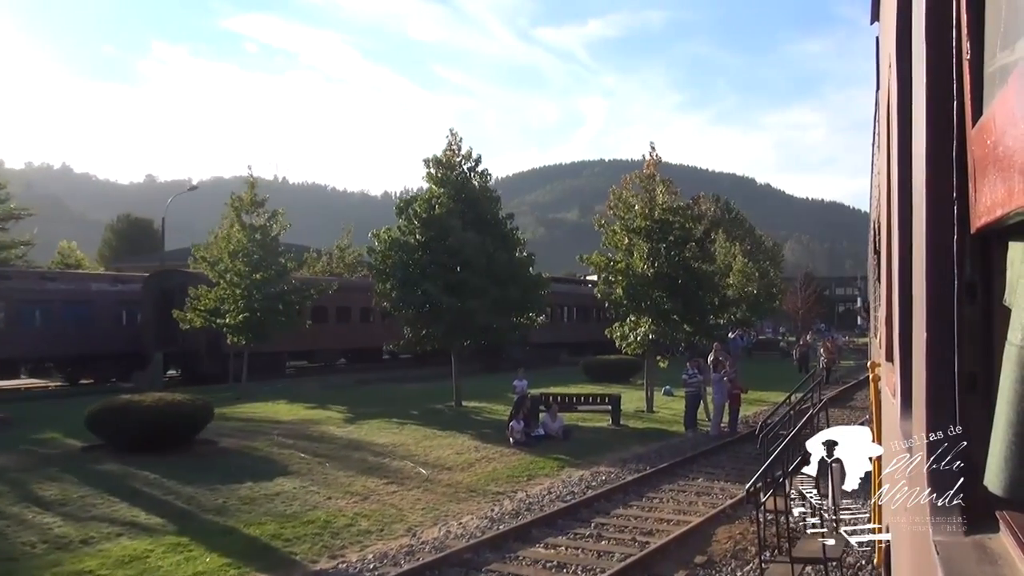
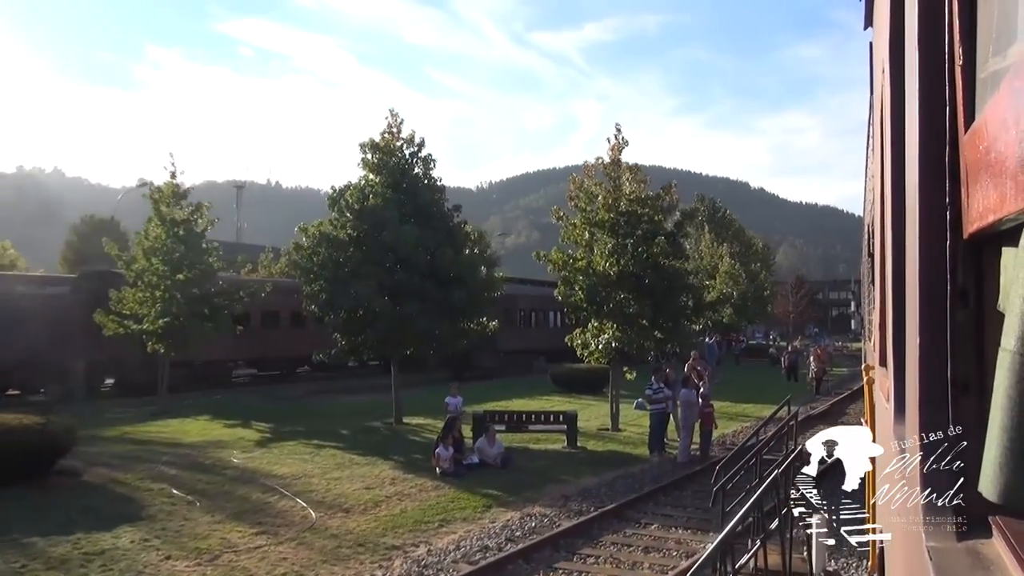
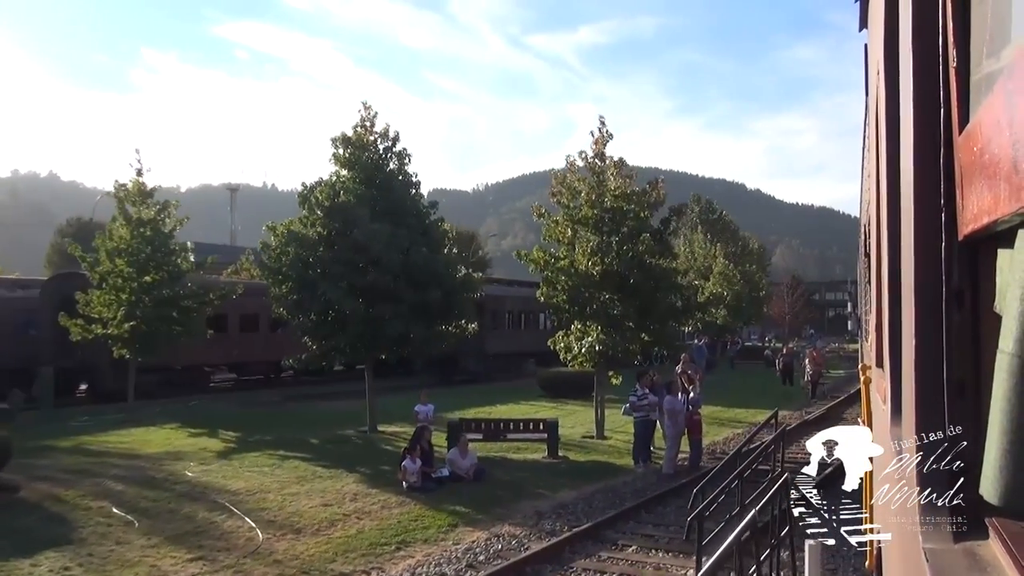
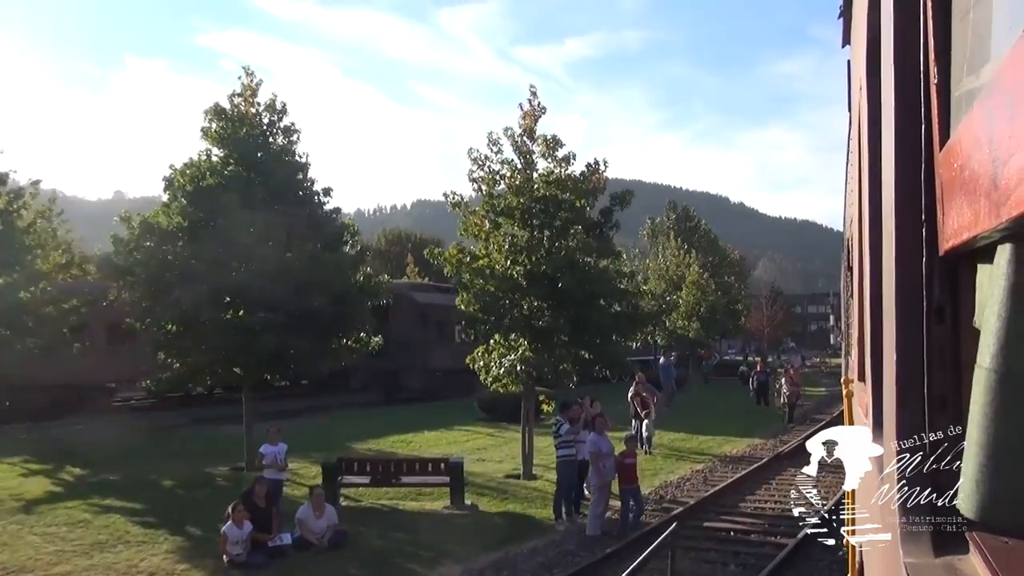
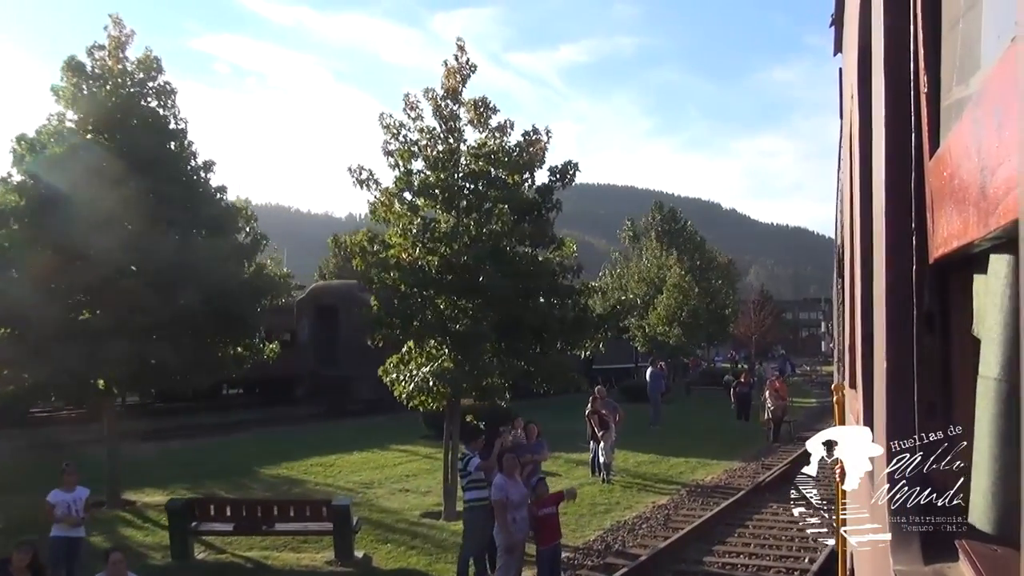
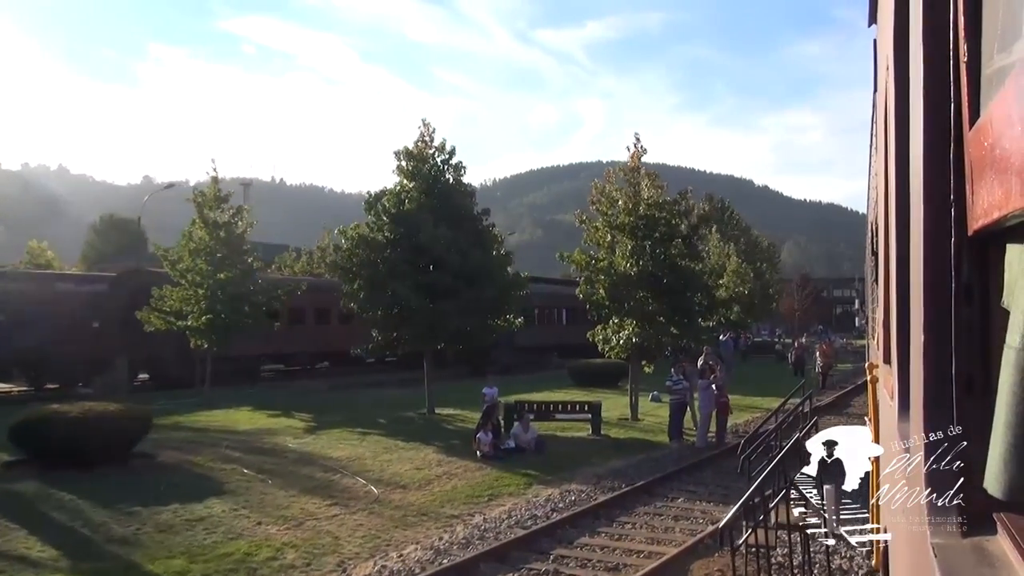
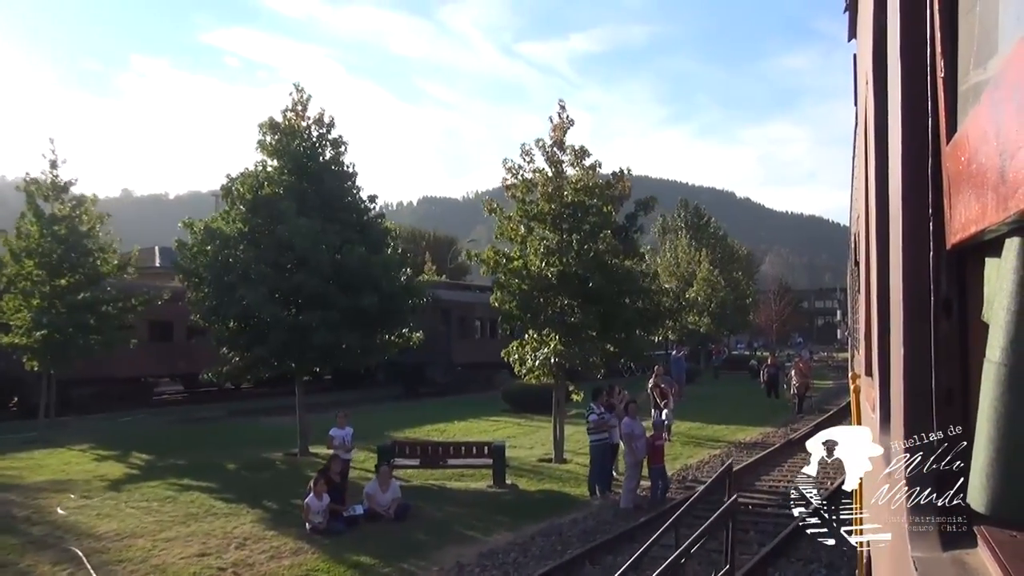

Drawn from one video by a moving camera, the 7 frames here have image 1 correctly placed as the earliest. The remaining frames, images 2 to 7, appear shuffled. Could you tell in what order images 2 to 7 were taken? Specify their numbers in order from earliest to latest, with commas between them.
6, 2, 3, 7, 4, 5
